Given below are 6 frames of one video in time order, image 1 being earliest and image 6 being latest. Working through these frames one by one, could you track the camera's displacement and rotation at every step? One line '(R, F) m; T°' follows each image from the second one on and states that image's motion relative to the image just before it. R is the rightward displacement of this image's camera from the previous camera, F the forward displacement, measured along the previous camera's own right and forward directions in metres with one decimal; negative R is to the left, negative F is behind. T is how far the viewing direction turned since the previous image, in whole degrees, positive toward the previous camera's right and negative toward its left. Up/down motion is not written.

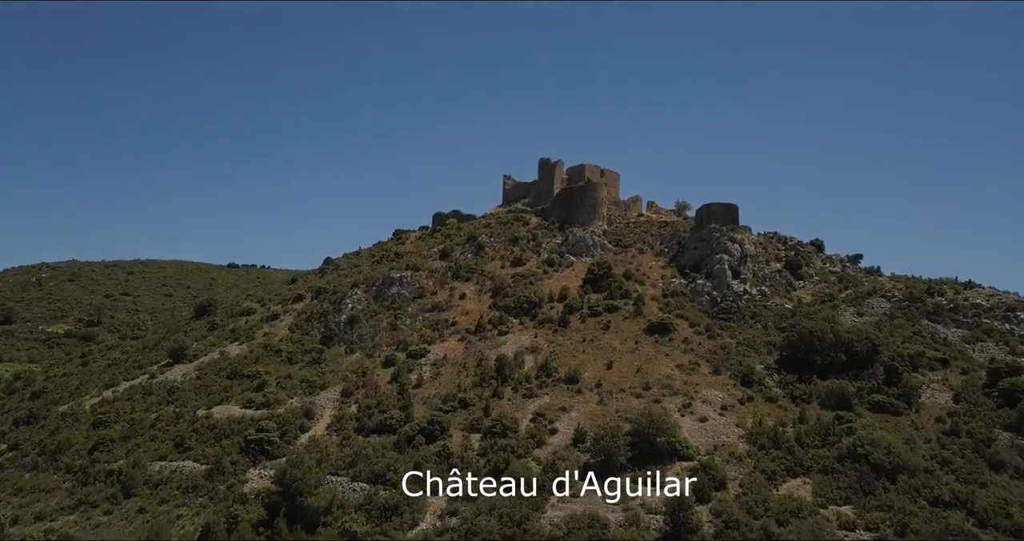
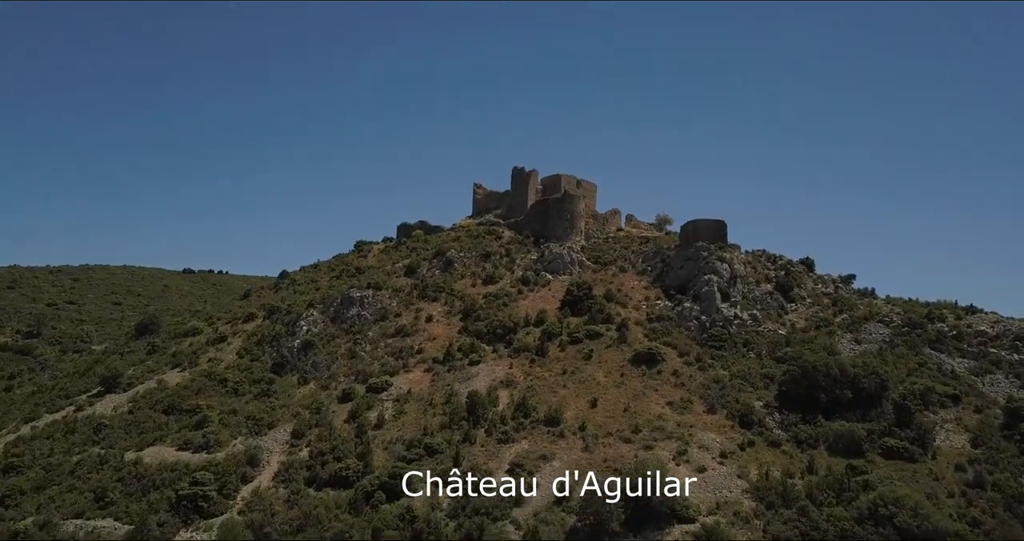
(-0.4, +4.2) m; +2°
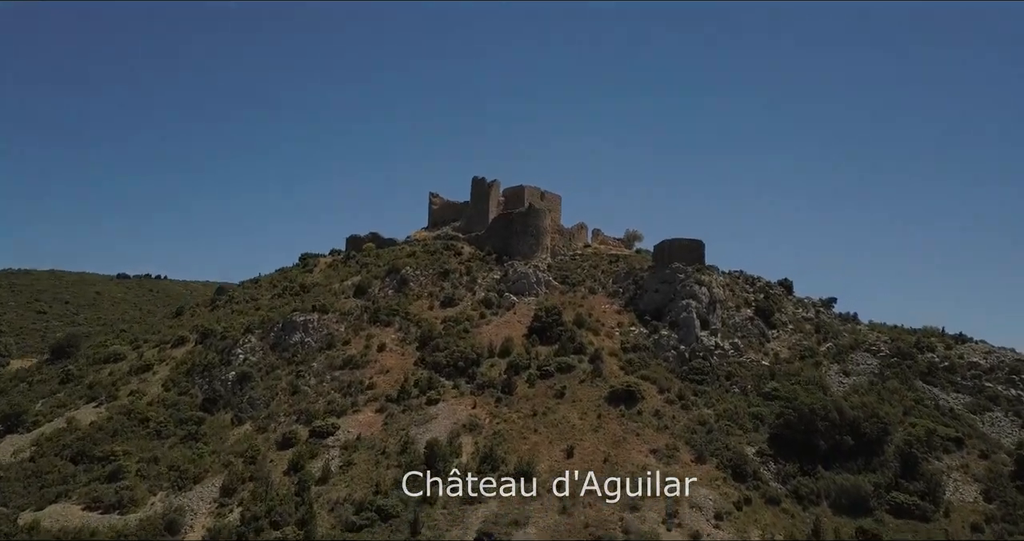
(-0.6, +4.2) m; +4°
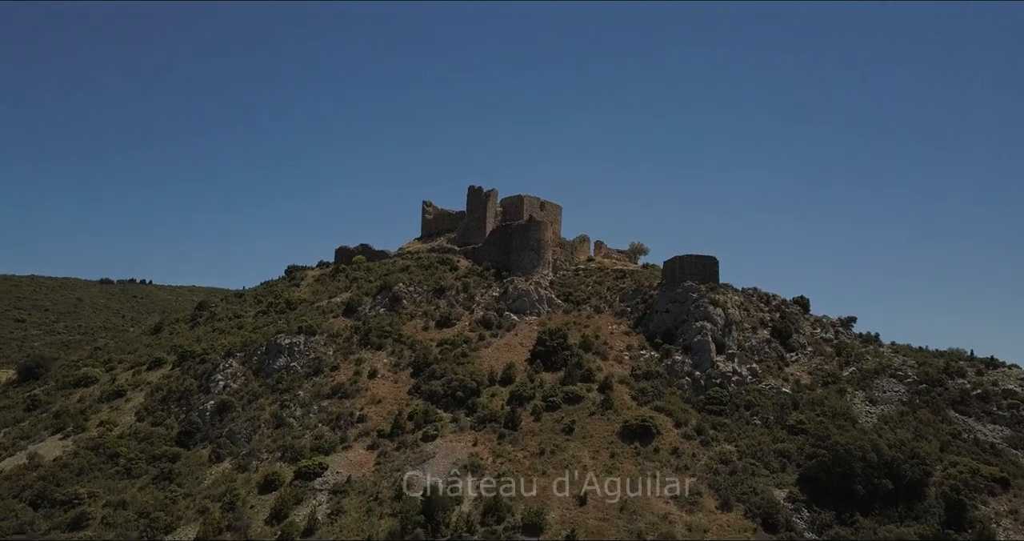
(-0.6, +3.0) m; +1°
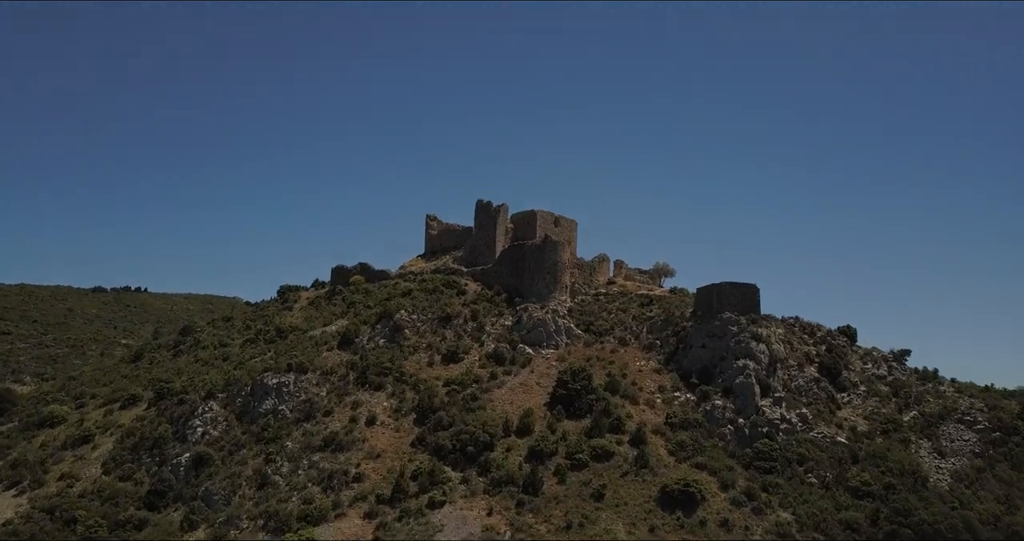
(-0.7, +4.7) m; 0°
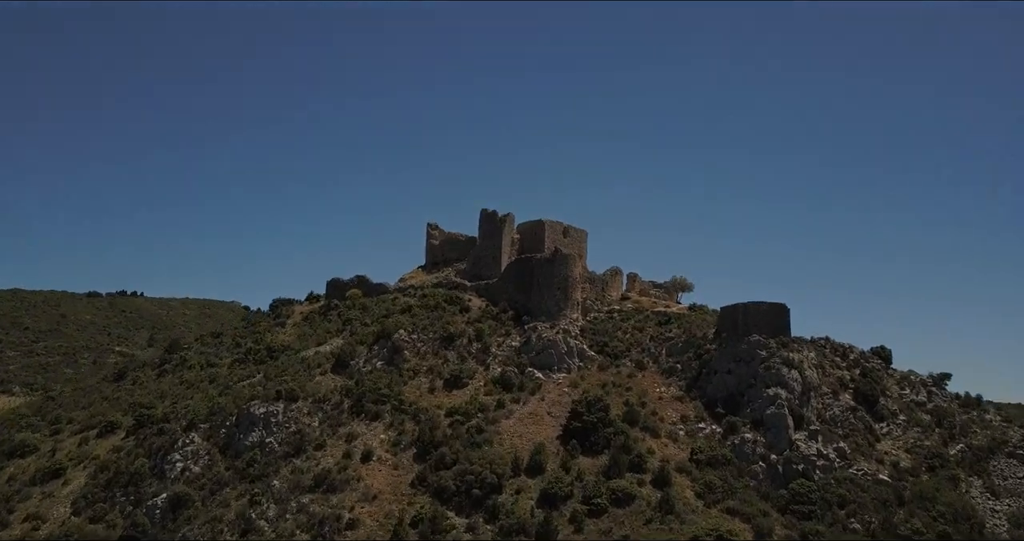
(-0.3, +3.0) m; 0°
